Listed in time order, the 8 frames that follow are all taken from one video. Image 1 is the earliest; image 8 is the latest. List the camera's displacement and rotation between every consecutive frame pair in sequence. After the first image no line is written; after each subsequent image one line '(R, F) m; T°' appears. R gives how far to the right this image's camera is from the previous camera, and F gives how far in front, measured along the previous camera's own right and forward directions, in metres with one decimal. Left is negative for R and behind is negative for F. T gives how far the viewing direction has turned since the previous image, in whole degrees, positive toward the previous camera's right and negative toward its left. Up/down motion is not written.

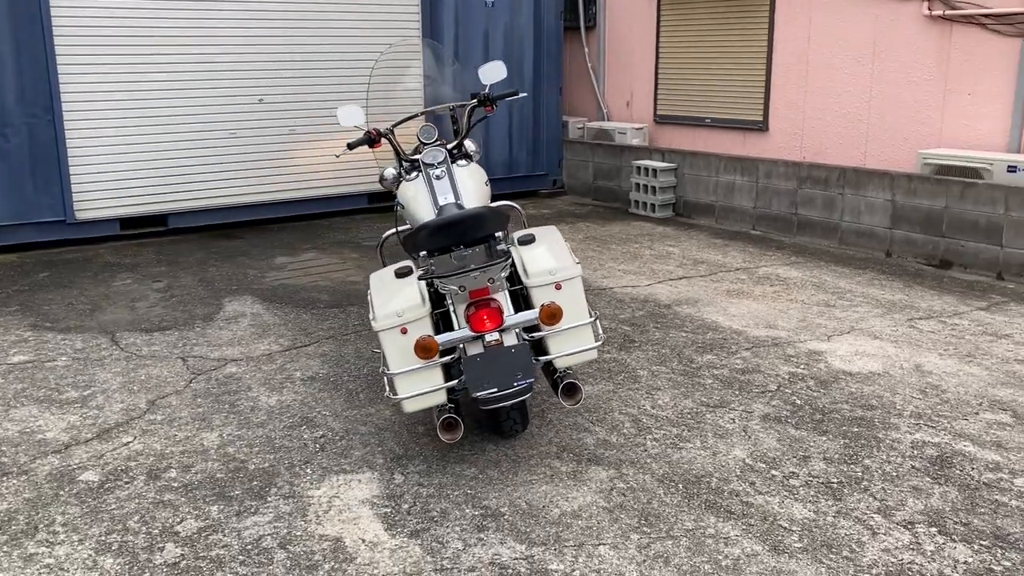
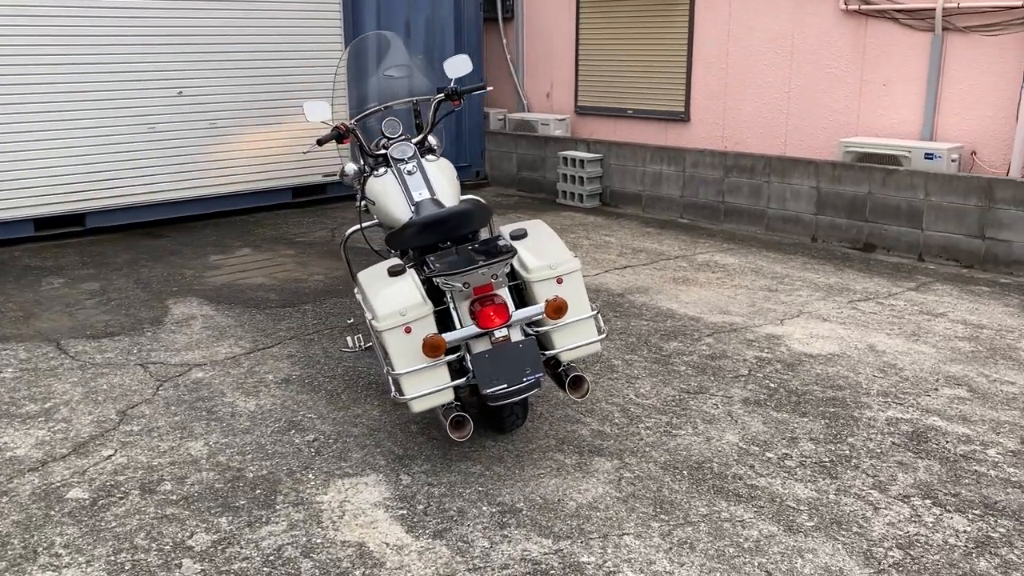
(-0.3, 0.0) m; +7°
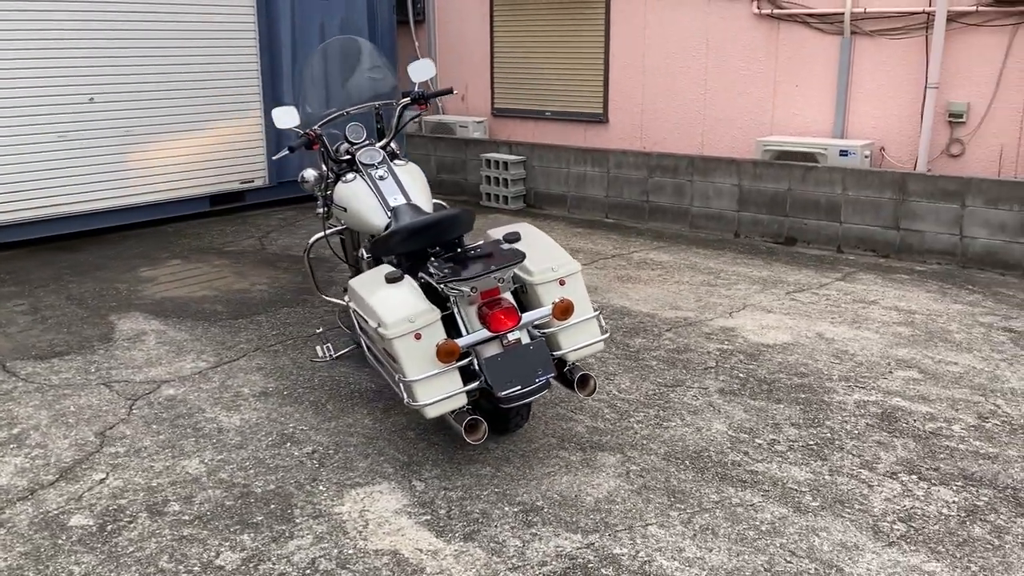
(-0.4, 0.0) m; +7°
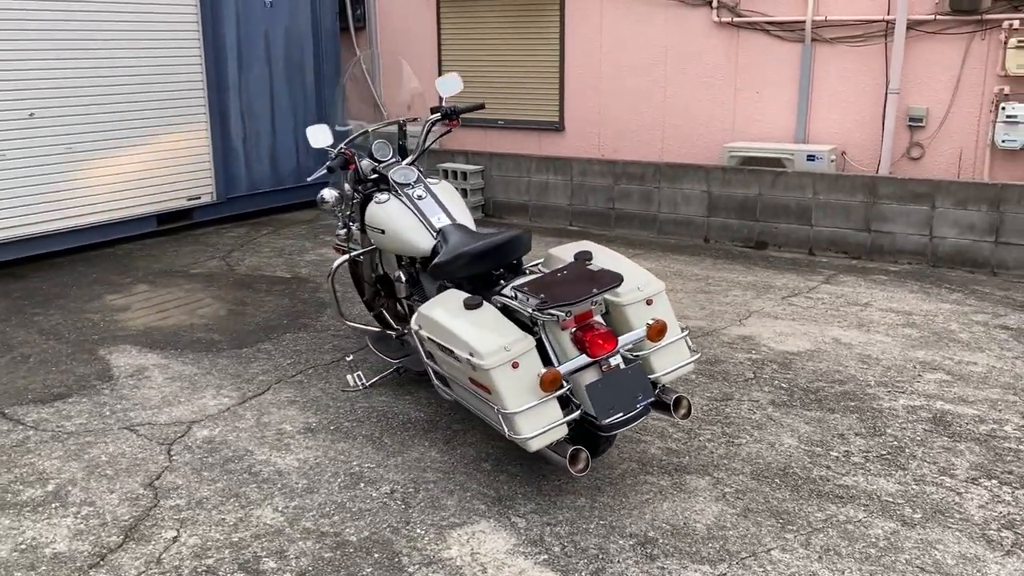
(-0.6, +0.1) m; +7°
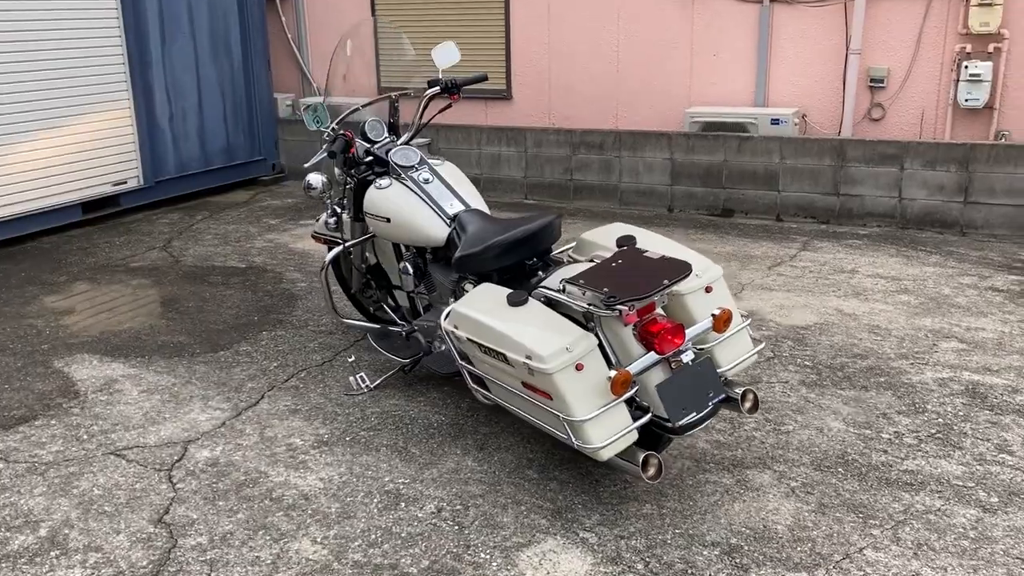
(-0.4, +0.3) m; +6°
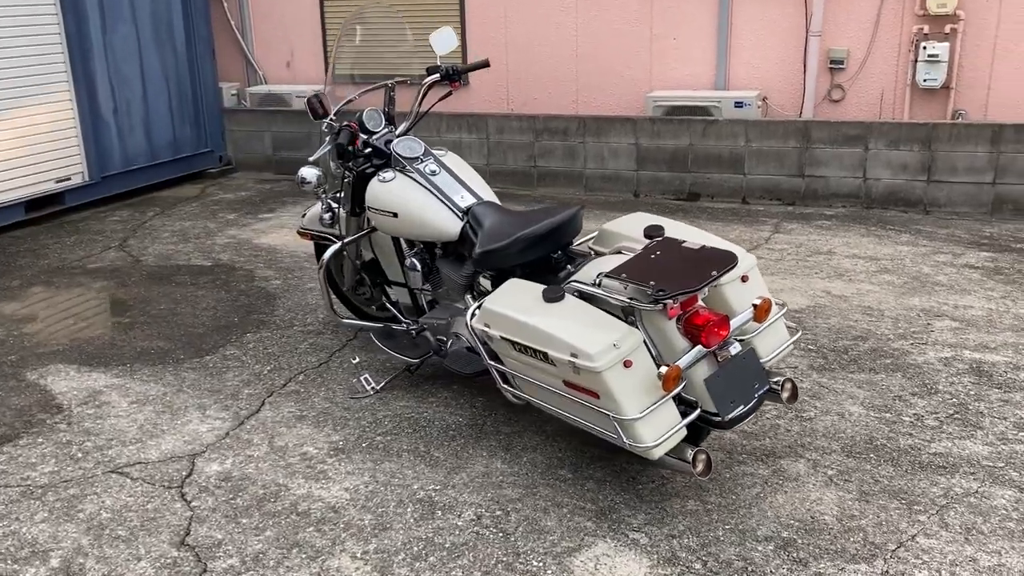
(-0.3, +0.1) m; +5°
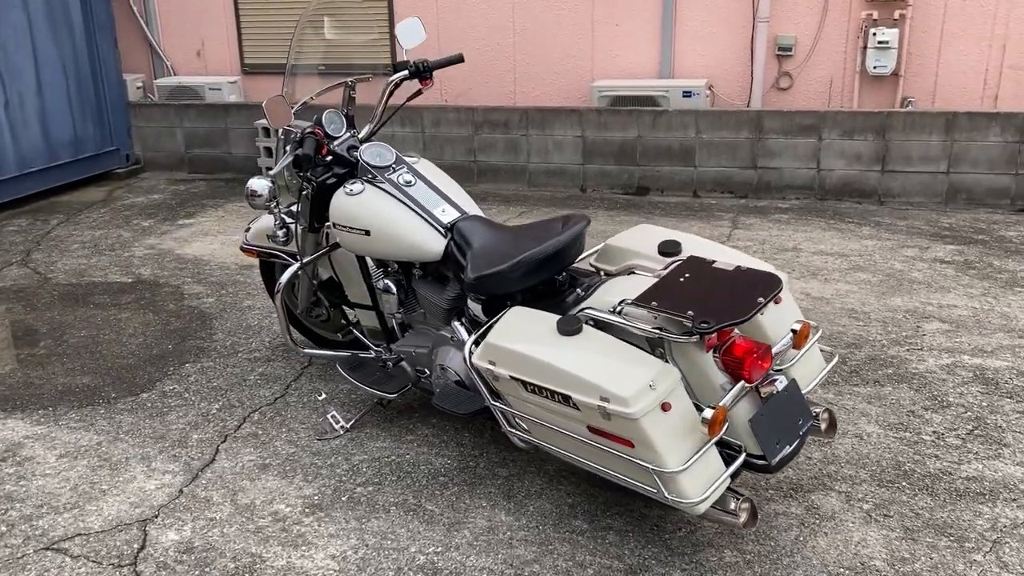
(-0.2, +0.3) m; +6°
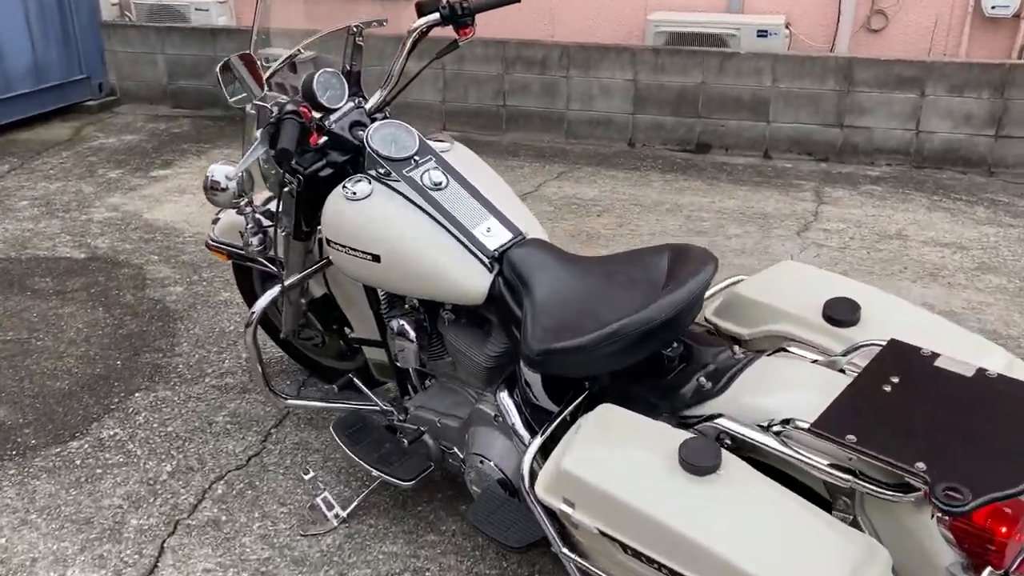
(-0.1, +0.9) m; 0°
